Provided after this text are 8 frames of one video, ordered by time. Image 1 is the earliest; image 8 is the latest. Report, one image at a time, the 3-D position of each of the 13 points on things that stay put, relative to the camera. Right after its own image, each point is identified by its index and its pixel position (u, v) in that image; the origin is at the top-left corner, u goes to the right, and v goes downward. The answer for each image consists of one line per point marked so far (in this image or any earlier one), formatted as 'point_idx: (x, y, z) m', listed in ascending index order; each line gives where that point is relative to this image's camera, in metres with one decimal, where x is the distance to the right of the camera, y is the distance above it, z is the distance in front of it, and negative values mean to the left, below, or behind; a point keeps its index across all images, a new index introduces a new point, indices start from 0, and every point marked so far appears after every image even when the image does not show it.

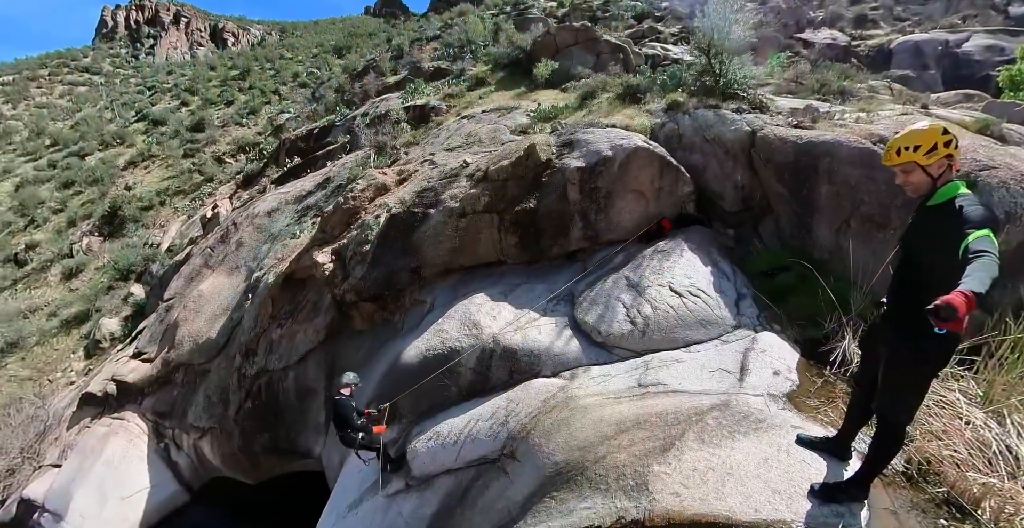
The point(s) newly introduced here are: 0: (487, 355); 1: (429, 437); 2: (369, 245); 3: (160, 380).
0: (-0.3, -0.9, +5.6) m
1: (-0.8, -1.7, +5.6) m
2: (-1.9, +0.2, +7.0) m
3: (-5.2, -1.6, +7.8) m
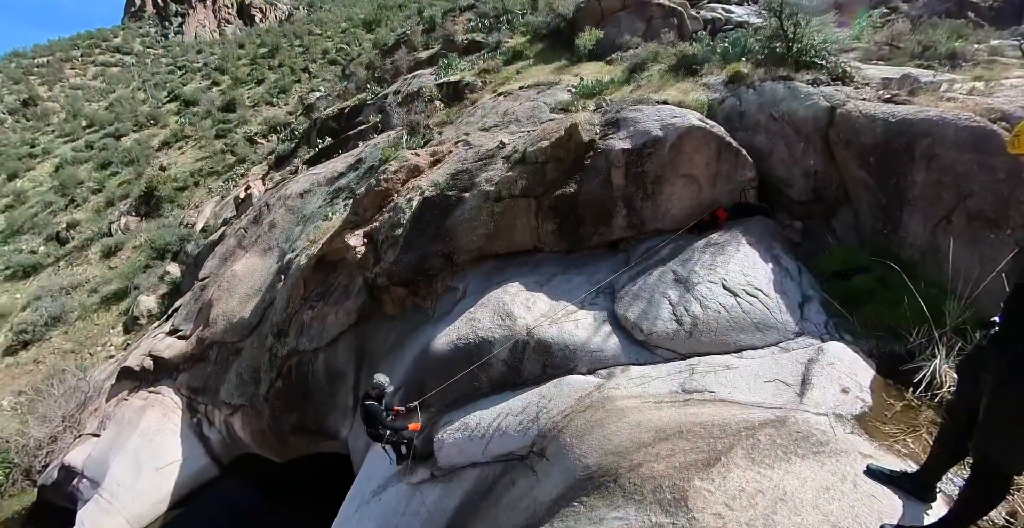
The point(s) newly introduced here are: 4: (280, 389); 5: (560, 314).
0: (+0.1, -0.8, +5.3) m
1: (-0.5, -1.6, +5.3) m
2: (-1.4, +0.4, +6.8) m
3: (-4.7, -1.3, +7.8) m
4: (-3.1, -1.6, +7.3) m
5: (+0.5, -0.5, +5.3) m
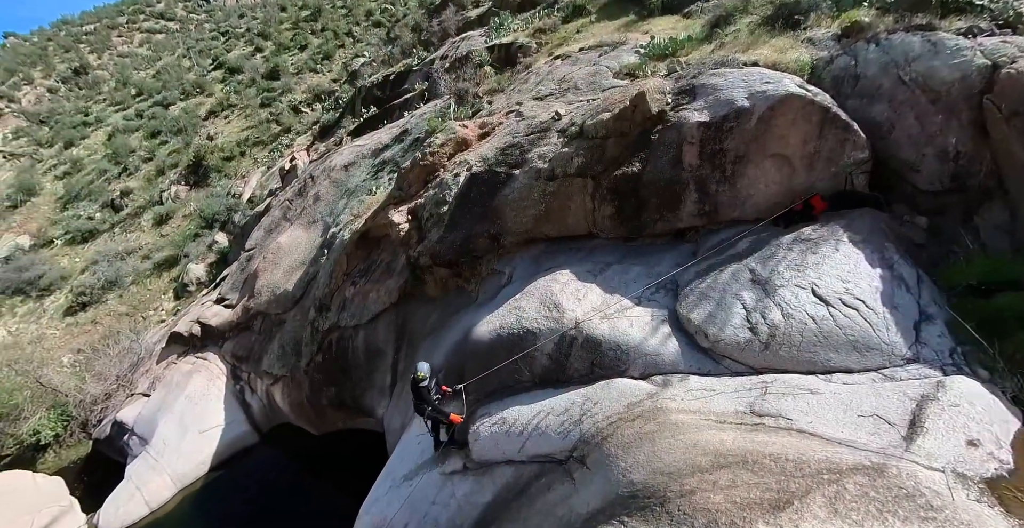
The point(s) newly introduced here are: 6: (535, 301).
0: (+0.5, -0.7, +4.8) m
1: (-0.2, -1.4, +4.9) m
2: (-0.7, +0.7, +6.3) m
3: (-4.0, -0.9, +7.8) m
4: (-2.5, -1.3, +7.1) m
5: (+0.9, -0.4, +4.7) m
6: (+0.2, -0.4, +5.1) m
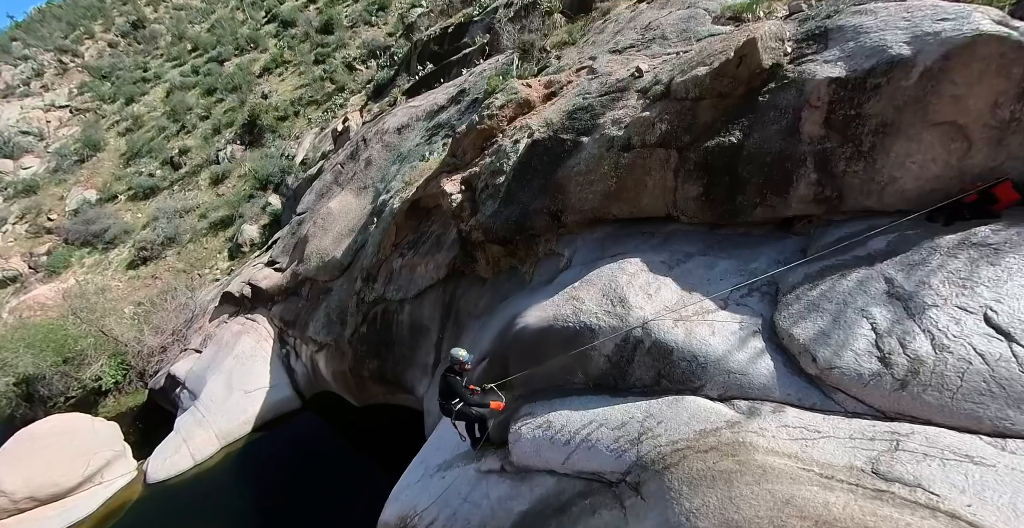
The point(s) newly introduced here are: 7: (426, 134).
0: (+0.9, -0.6, +4.0) m
1: (+0.2, -1.3, +4.2) m
2: (-0.1, +0.9, +5.6) m
3: (-3.2, -0.4, +7.6) m
4: (-1.8, -0.9, +6.7) m
5: (+1.3, -0.3, +3.9) m
6: (+0.7, -0.2, +4.3) m
7: (-1.1, +1.7, +7.2) m
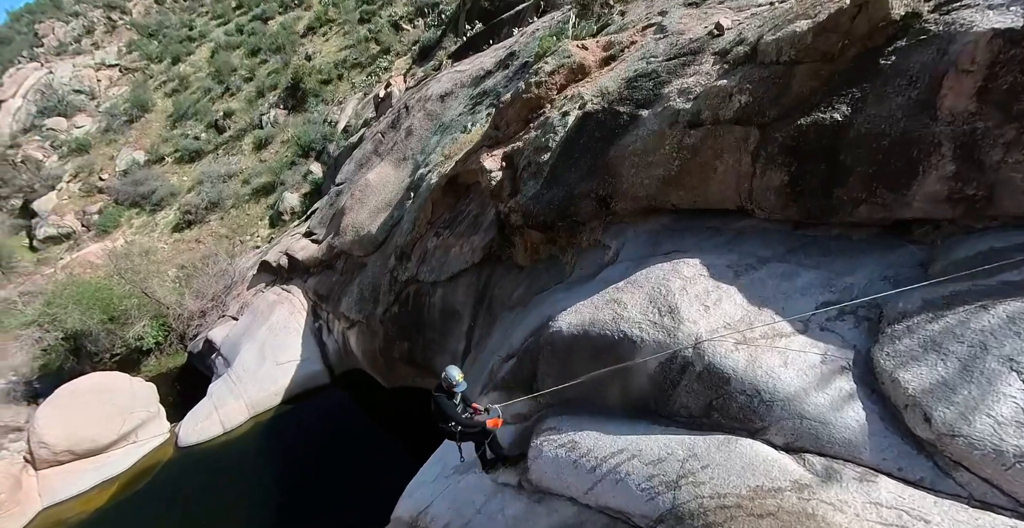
0: (+1.0, -0.6, +3.3) m
1: (+0.3, -1.3, +3.6) m
2: (+0.4, +1.0, +4.9) m
3: (-2.5, 0.0, +7.3) m
4: (-1.3, -0.6, +6.3) m
5: (+1.4, -0.4, +3.1) m
6: (+0.9, -0.2, +3.6) m
7: (-0.5, +2.0, +6.5) m
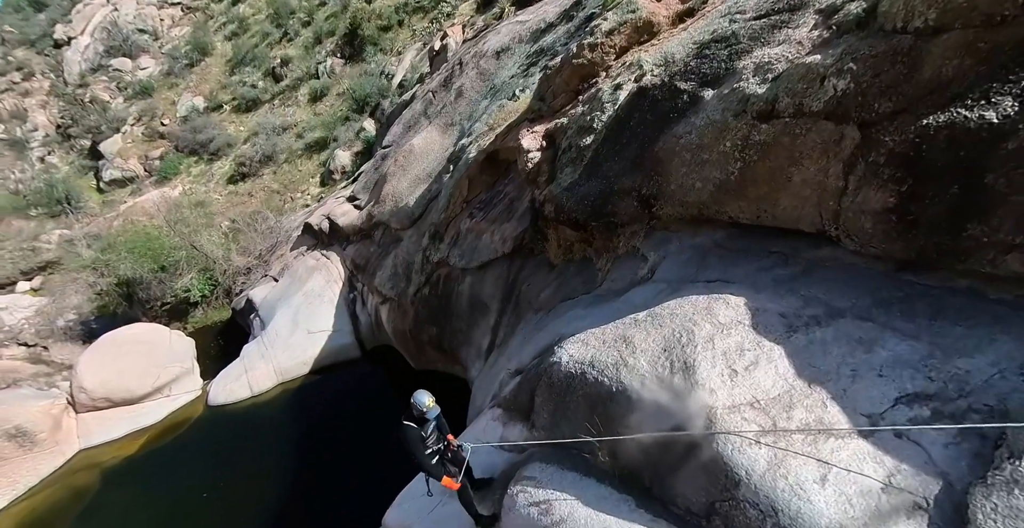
0: (+0.8, -0.8, +2.4) m
1: (+0.1, -1.3, +2.9) m
2: (+0.6, +1.0, +4.1) m
3: (-1.9, +0.4, +7.0) m
4: (-1.0, -0.4, +5.8) m
5: (+1.1, -0.6, +2.2) m
6: (+0.7, -0.4, +2.8) m
7: (+0.2, +2.1, +5.7) m
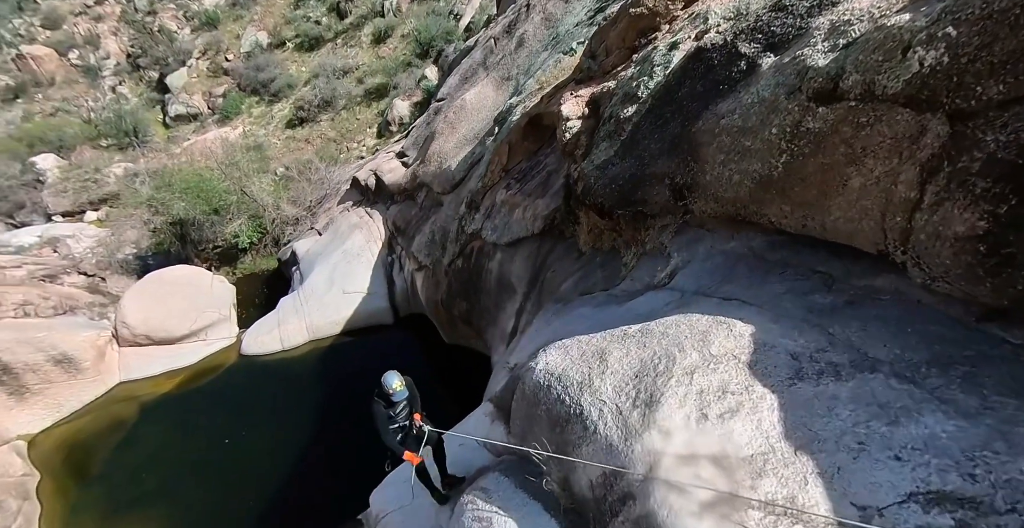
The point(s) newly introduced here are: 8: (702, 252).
0: (+0.4, -0.9, +2.0) m
1: (-0.2, -1.3, +2.6) m
2: (+0.8, +1.0, +3.5) m
3: (-1.2, +0.9, +6.8) m
4: (-0.6, -0.1, +5.6) m
5: (+0.8, -0.7, +1.6) m
6: (+0.5, -0.4, +2.3) m
7: (+0.8, +2.2, +5.1) m
8: (+1.1, +0.1, +3.0) m
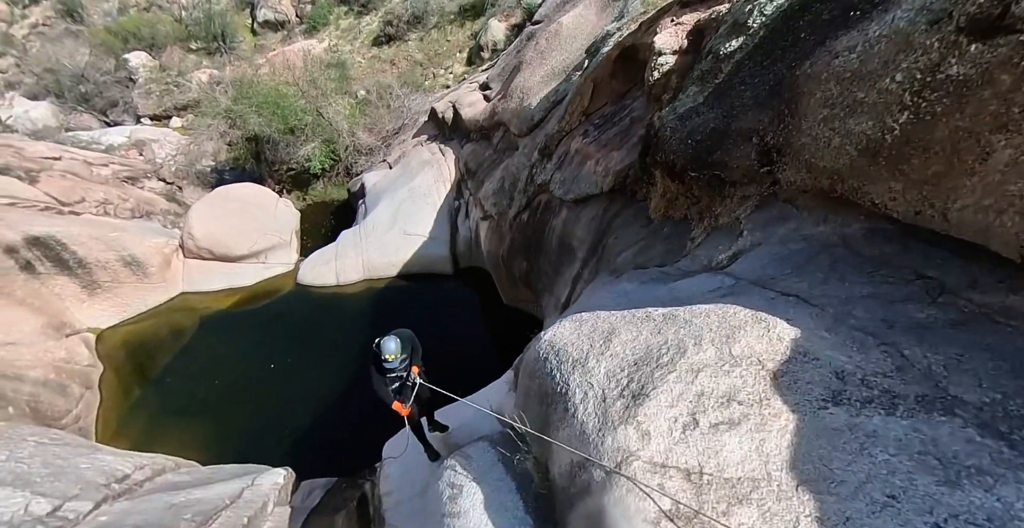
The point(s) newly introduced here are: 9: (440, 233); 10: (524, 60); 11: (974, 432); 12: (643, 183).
0: (+0.2, -0.7, +1.6) m
1: (-0.3, -1.0, +2.4) m
2: (+1.1, +1.1, +2.8) m
3: (-0.1, +1.5, +6.5) m
4: (+0.1, +0.4, +5.2) m
5: (+0.5, -0.7, +1.2) m
6: (+0.4, -0.3, +1.8) m
7: (+1.7, +2.4, +4.3) m
8: (+1.2, +0.2, +2.4) m
9: (-0.7, +0.4, +6.6) m
10: (+0.3, +2.1, +6.1) m
11: (+1.1, -0.4, +1.2) m
12: (+0.9, +0.5, +3.7) m
